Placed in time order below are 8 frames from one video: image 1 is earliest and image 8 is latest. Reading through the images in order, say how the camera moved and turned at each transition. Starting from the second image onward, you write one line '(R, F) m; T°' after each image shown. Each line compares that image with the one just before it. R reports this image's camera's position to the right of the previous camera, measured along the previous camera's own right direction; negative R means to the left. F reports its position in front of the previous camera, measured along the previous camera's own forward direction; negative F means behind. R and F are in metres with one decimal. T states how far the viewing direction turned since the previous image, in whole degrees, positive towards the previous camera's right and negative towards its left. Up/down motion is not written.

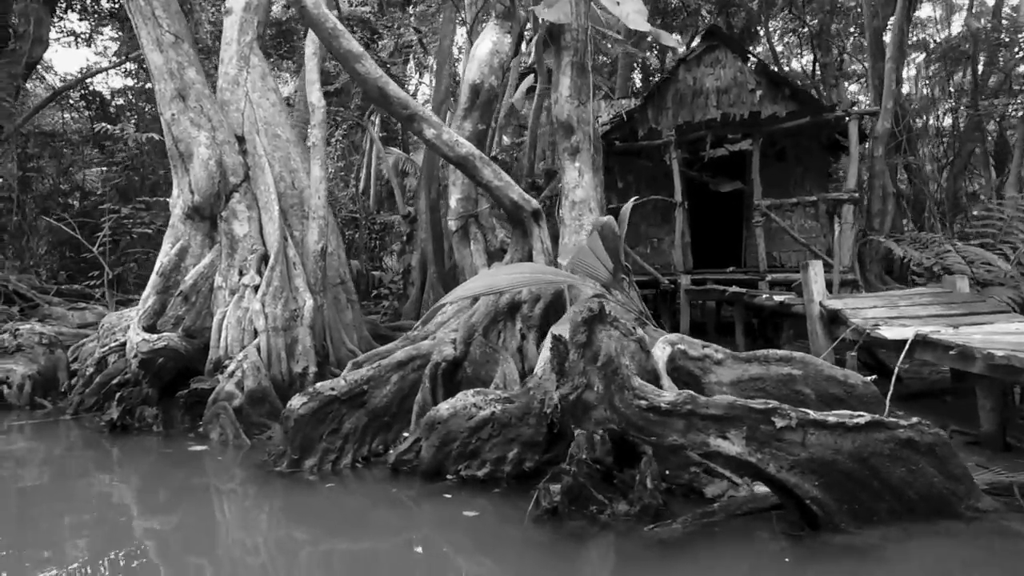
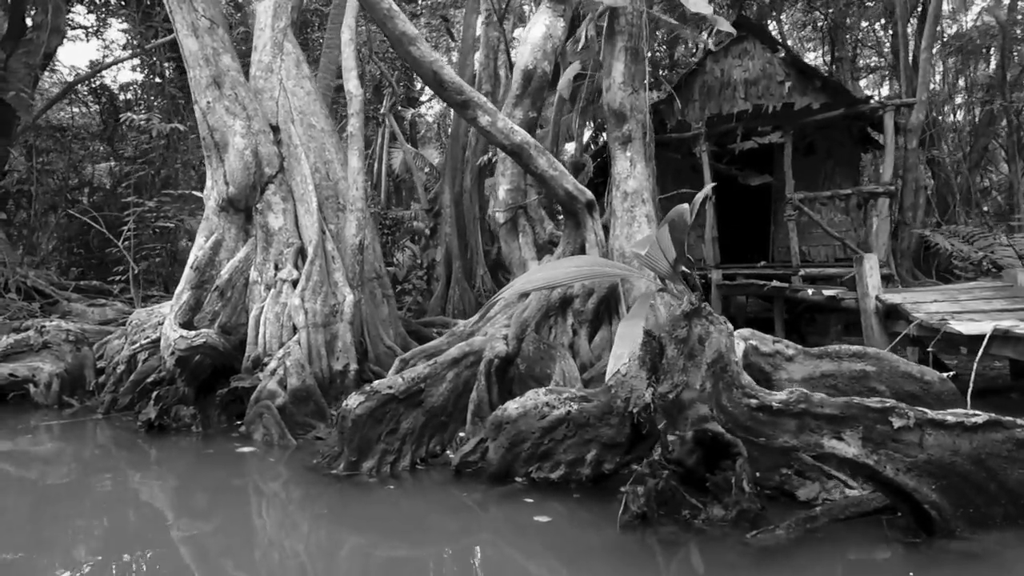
(-0.5, +0.2) m; 0°
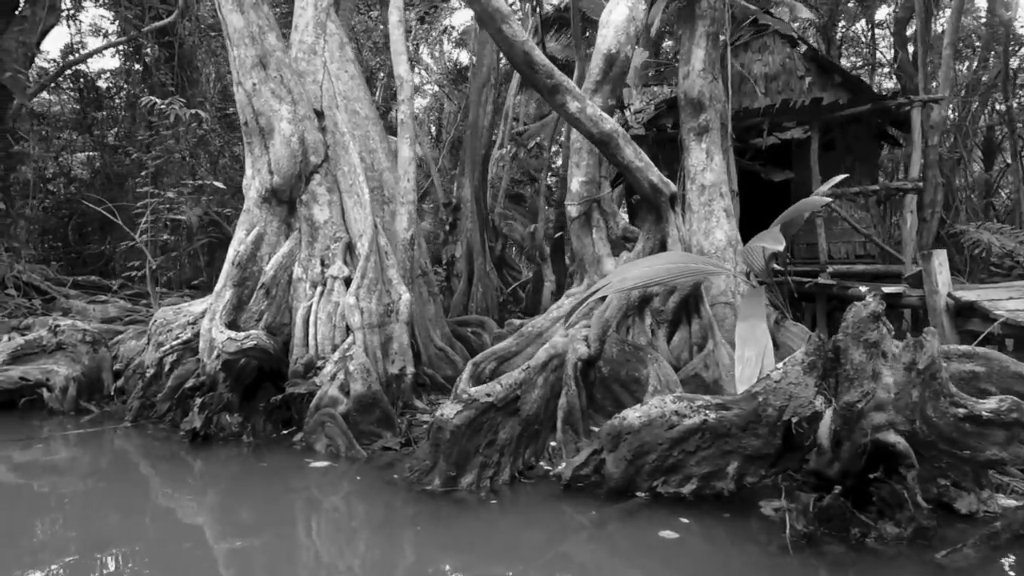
(-0.9, +0.3) m; +3°
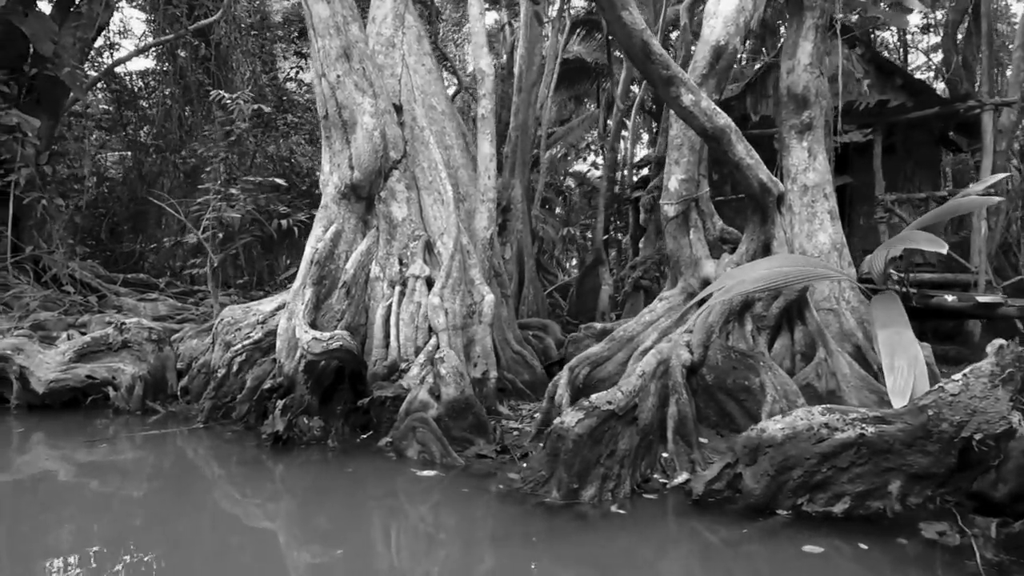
(-0.7, +0.2) m; -1°
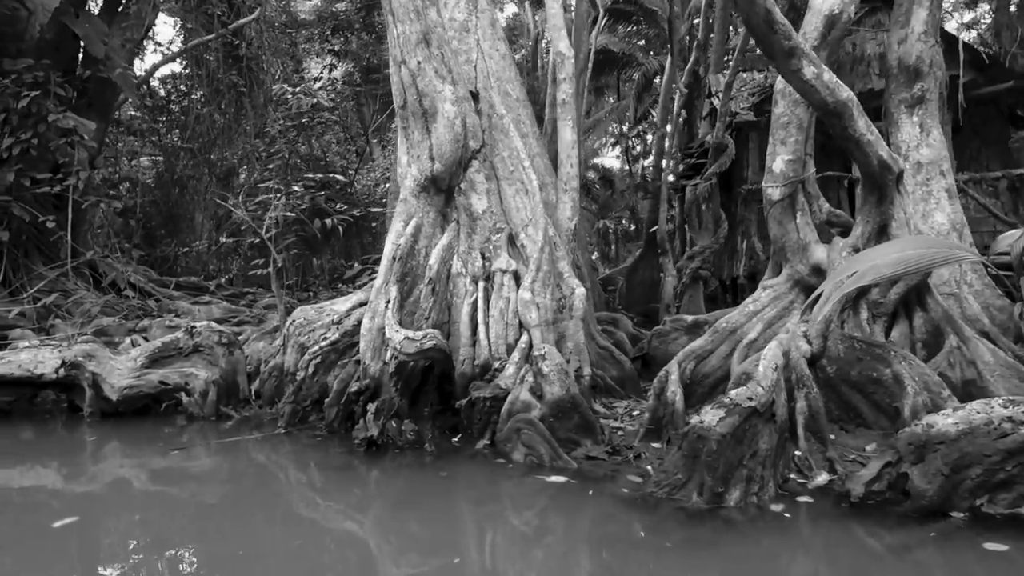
(-0.6, +0.2) m; -1°
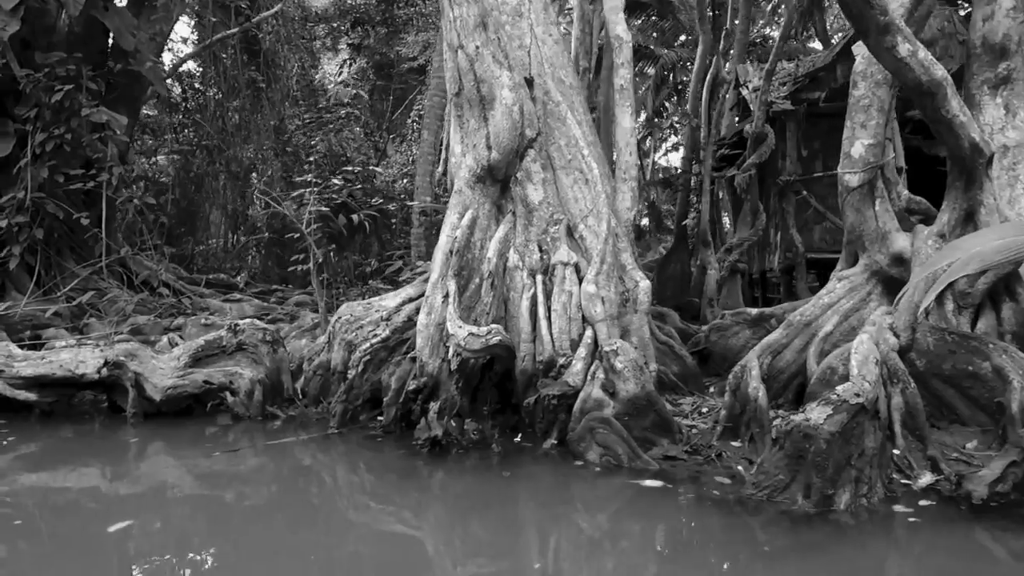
(-0.5, +0.2) m; 0°
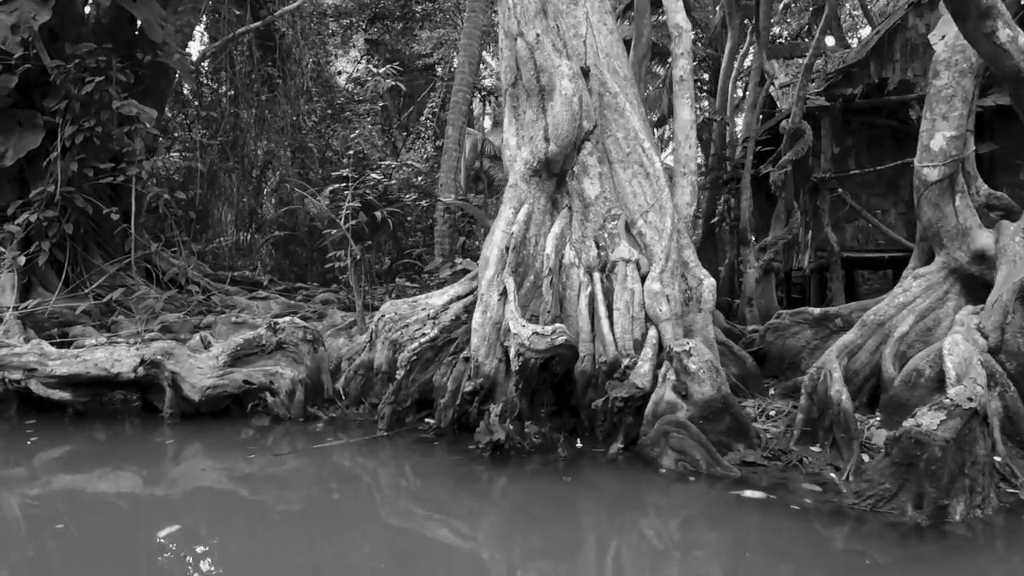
(-0.5, +0.2) m; 0°
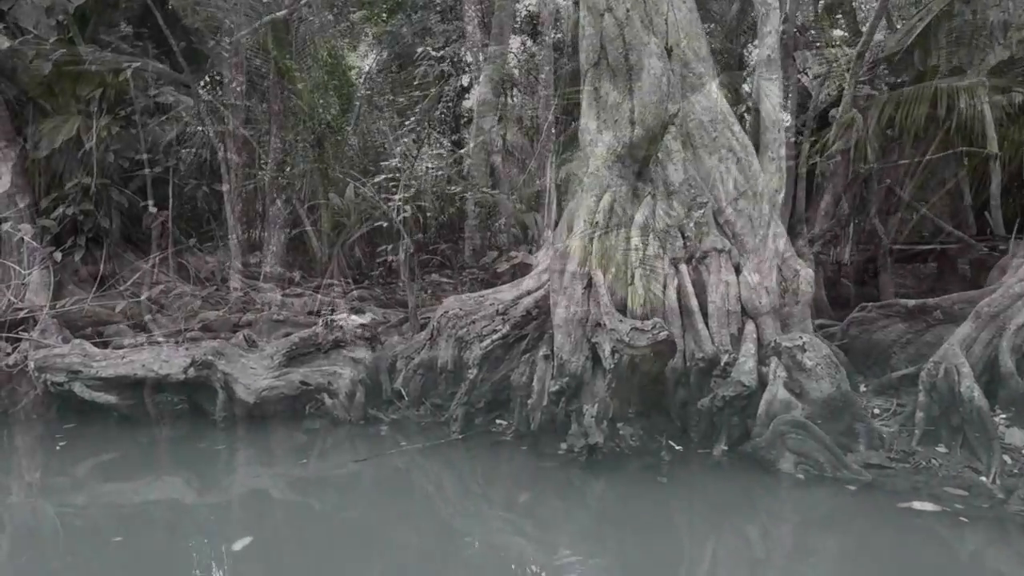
(-0.6, +0.3) m; 0°
